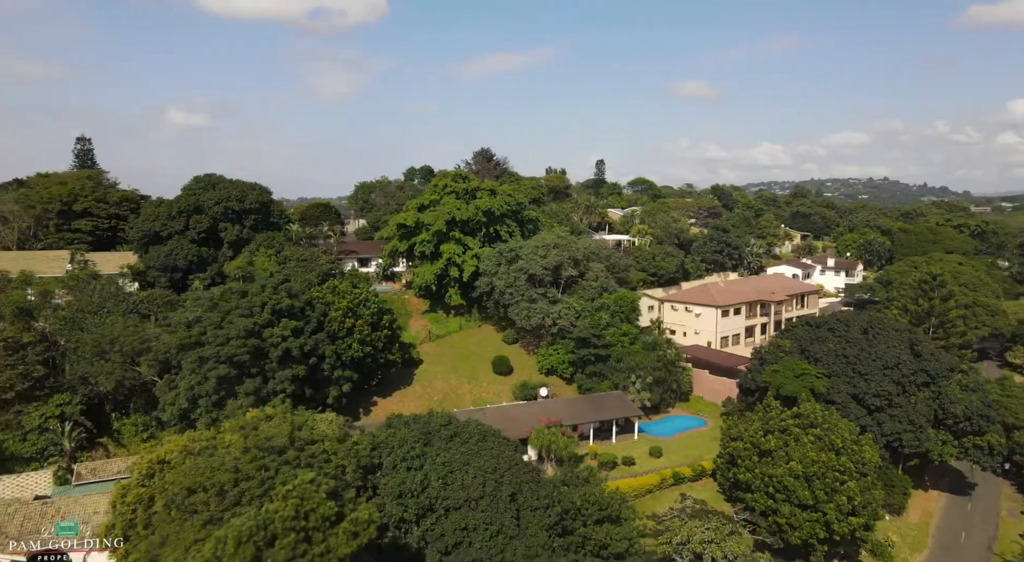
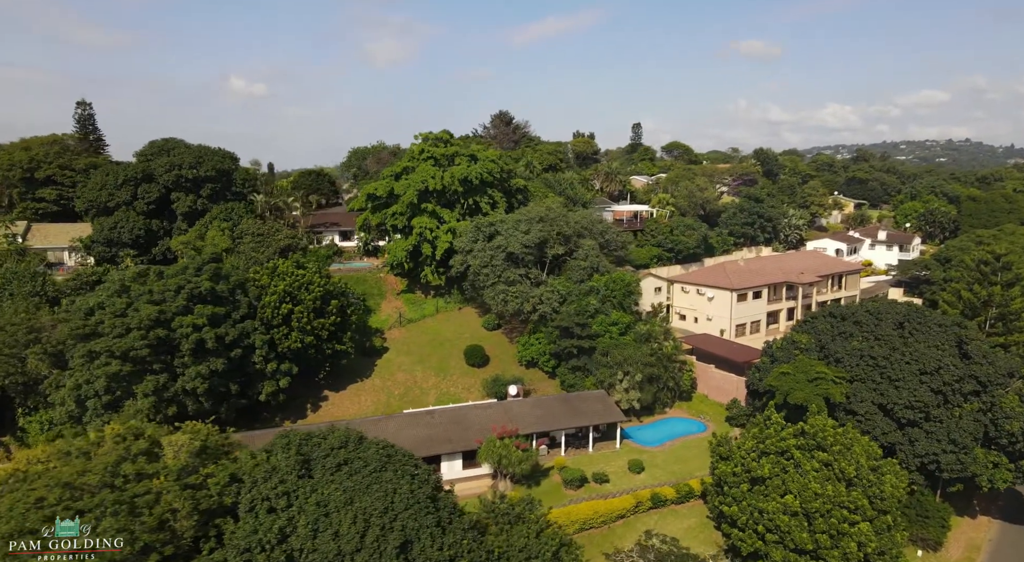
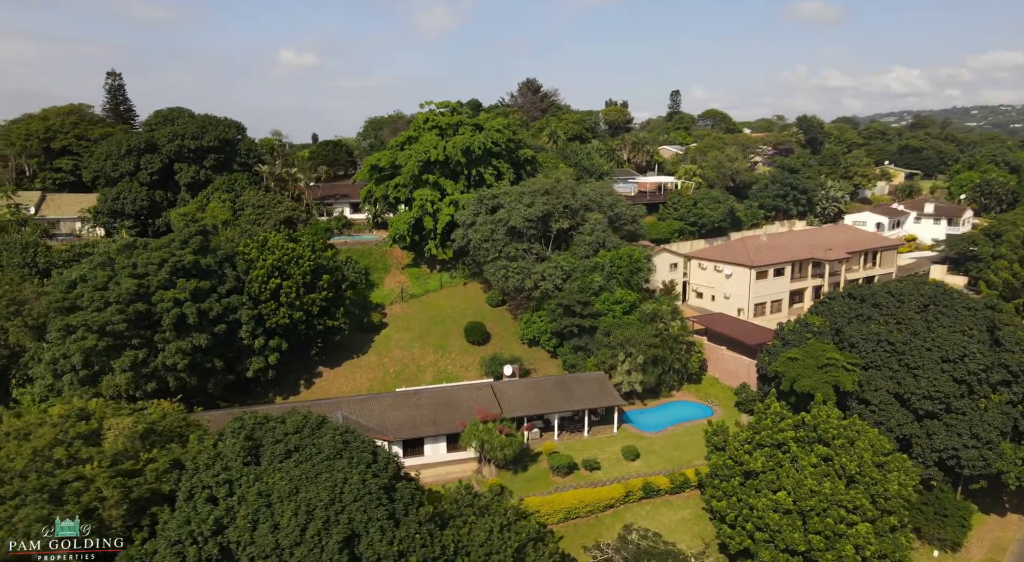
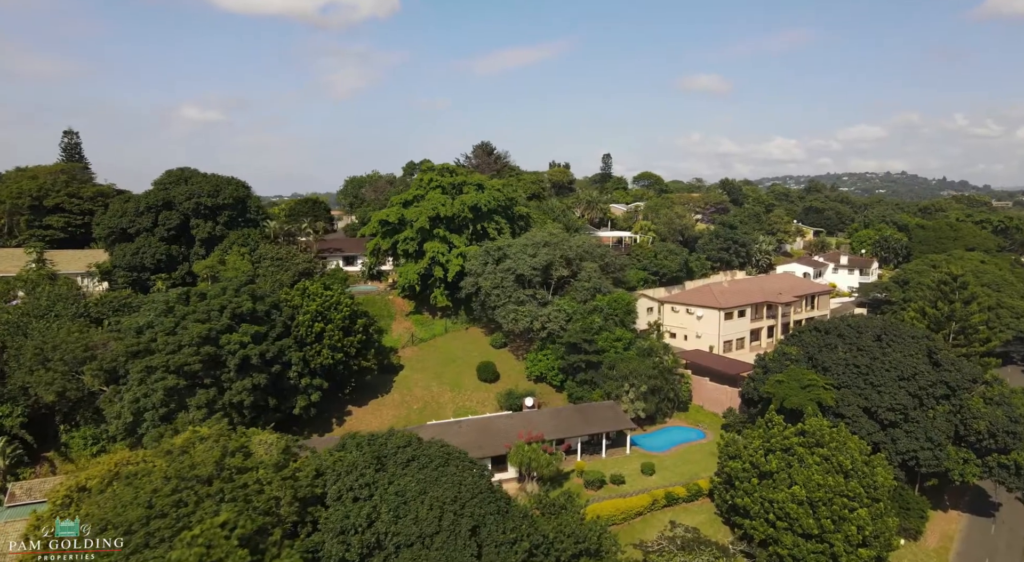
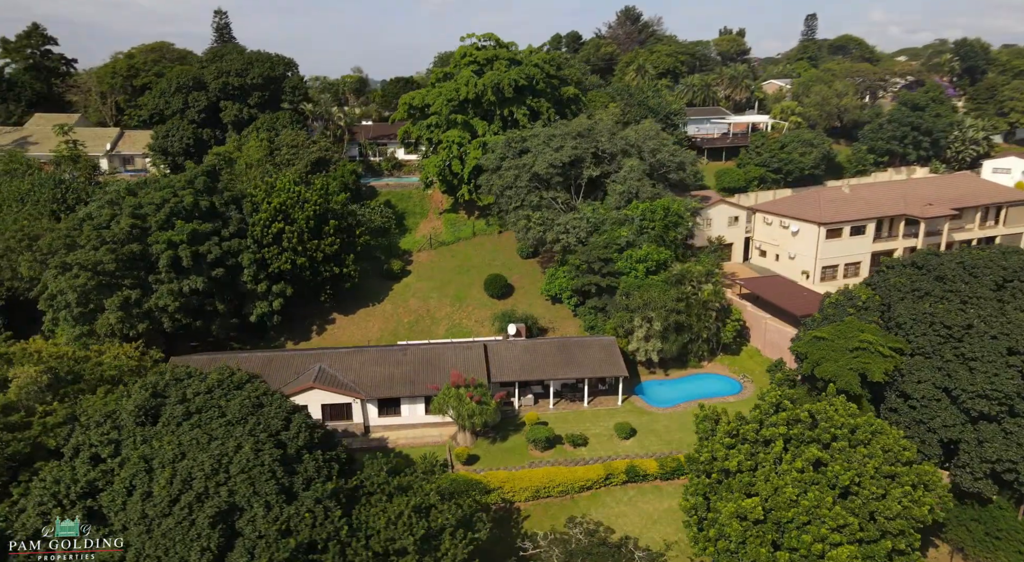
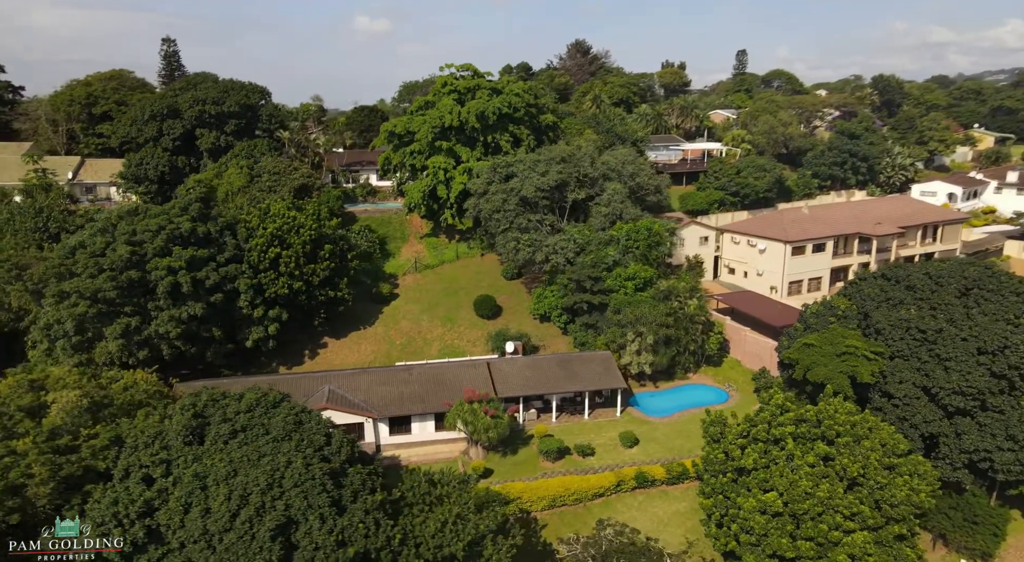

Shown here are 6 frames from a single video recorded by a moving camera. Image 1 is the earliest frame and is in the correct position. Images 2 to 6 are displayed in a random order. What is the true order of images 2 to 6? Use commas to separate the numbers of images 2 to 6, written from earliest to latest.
4, 2, 3, 6, 5
